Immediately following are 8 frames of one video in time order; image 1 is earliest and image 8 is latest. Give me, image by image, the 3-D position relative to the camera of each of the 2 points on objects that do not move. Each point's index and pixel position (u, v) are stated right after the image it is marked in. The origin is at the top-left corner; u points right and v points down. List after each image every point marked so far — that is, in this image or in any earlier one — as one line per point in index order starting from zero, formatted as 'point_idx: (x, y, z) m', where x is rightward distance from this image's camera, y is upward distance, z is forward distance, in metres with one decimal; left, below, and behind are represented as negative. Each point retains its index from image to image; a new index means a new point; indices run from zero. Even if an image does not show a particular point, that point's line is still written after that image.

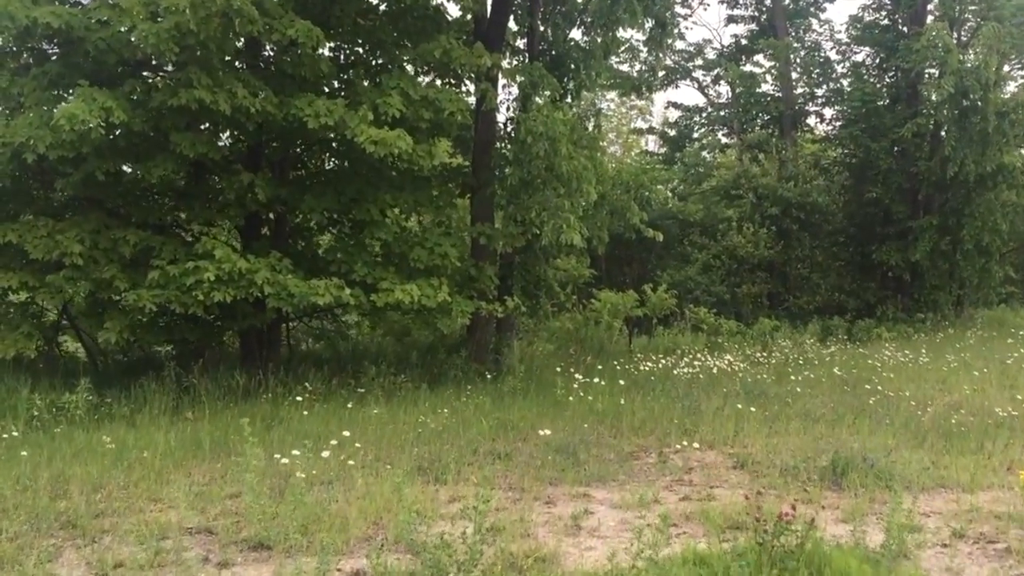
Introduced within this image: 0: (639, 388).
0: (+1.0, -0.8, +5.9) m
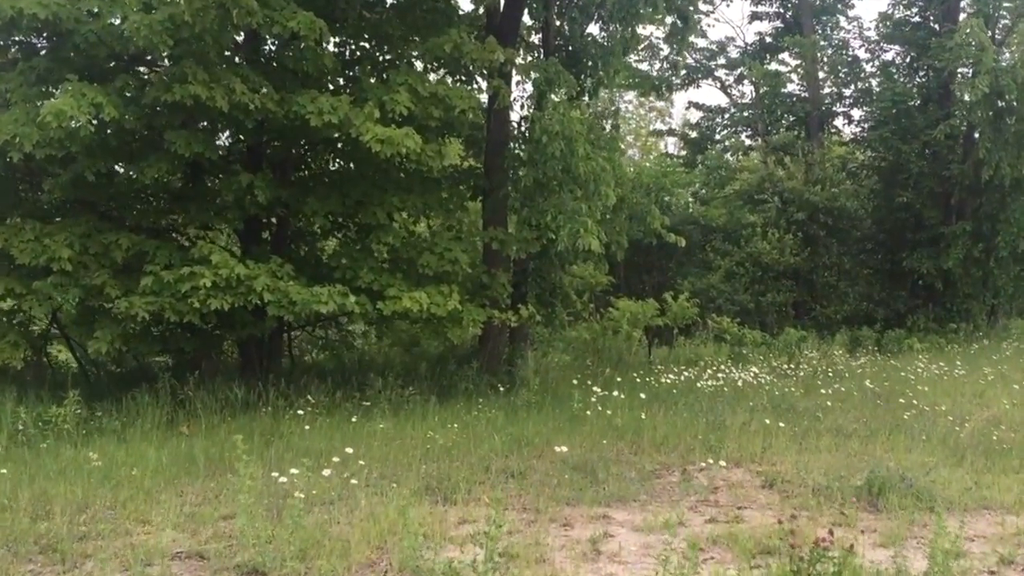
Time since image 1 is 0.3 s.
0: (+1.1, -0.8, +5.6) m
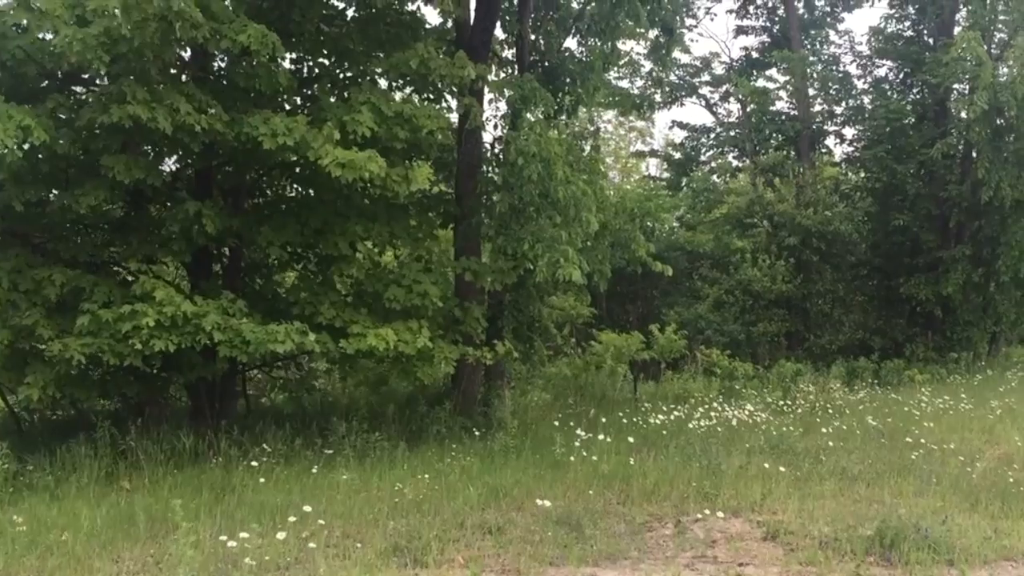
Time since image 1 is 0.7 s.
0: (+0.9, -1.0, +5.2) m
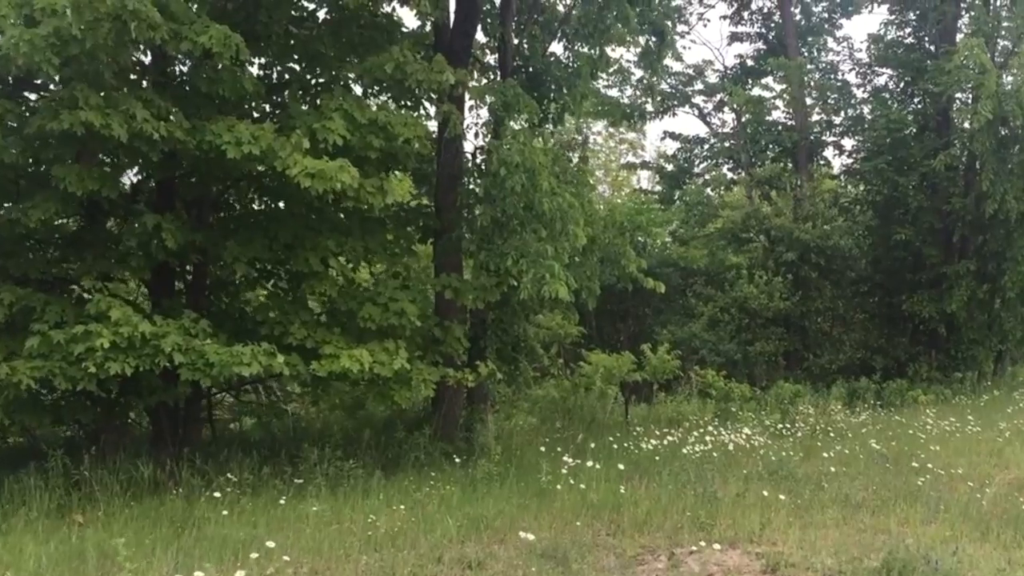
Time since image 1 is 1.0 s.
0: (+0.8, -1.1, +4.9) m
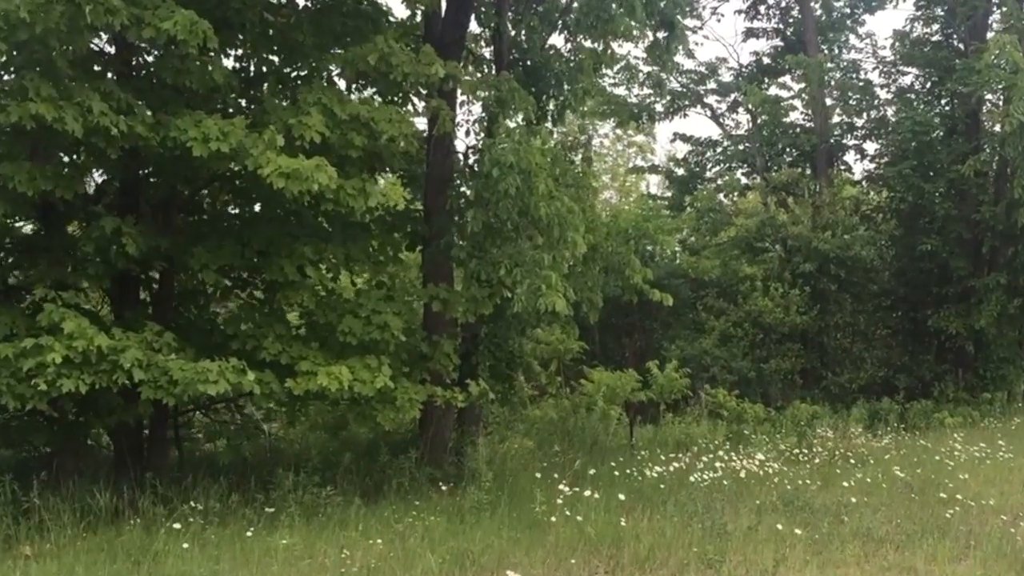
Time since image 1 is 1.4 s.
0: (+0.8, -1.2, +4.5) m
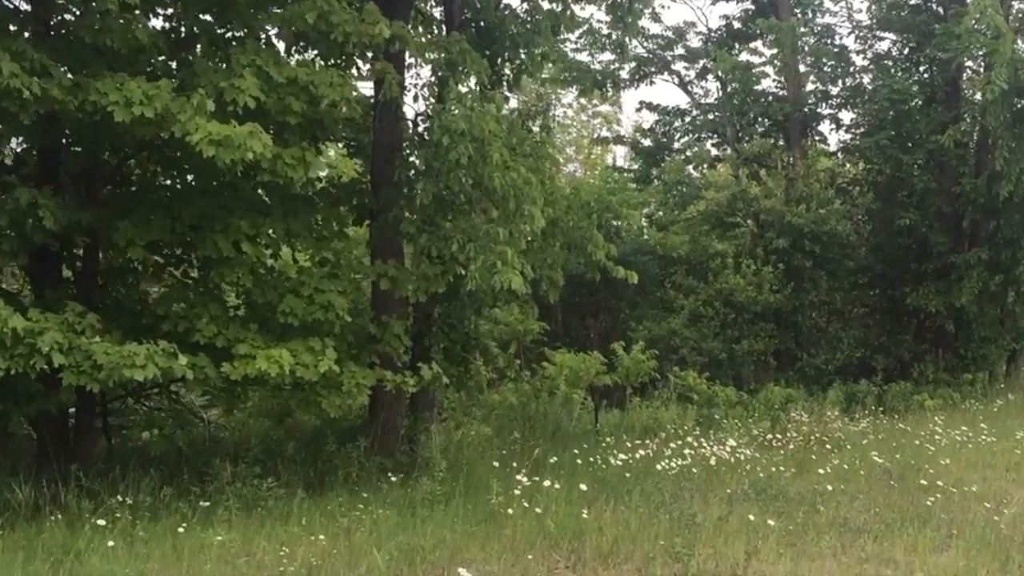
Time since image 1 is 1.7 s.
0: (+0.5, -1.1, +4.3) m
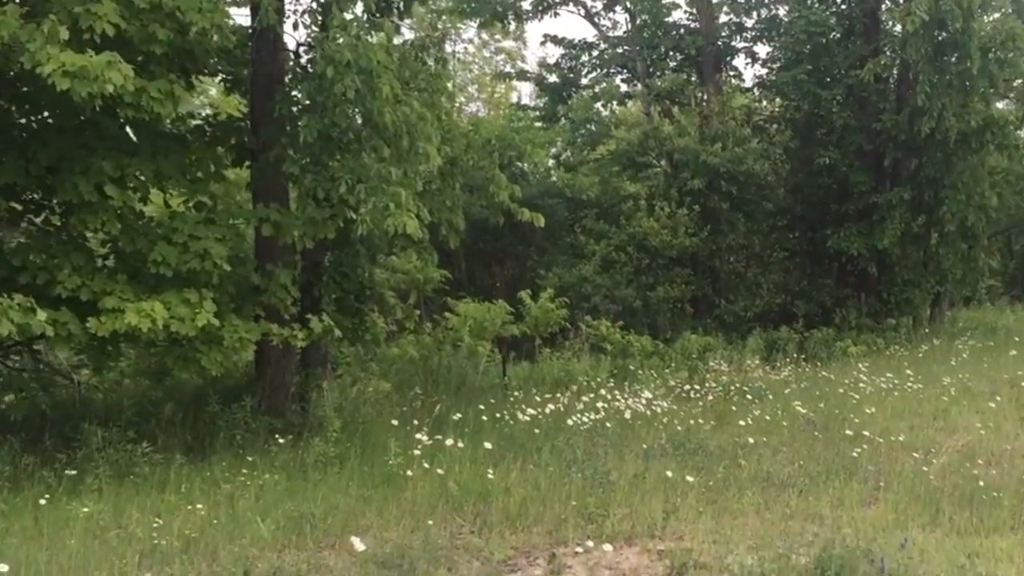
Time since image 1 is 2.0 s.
0: (+0.1, -0.8, +4.0) m
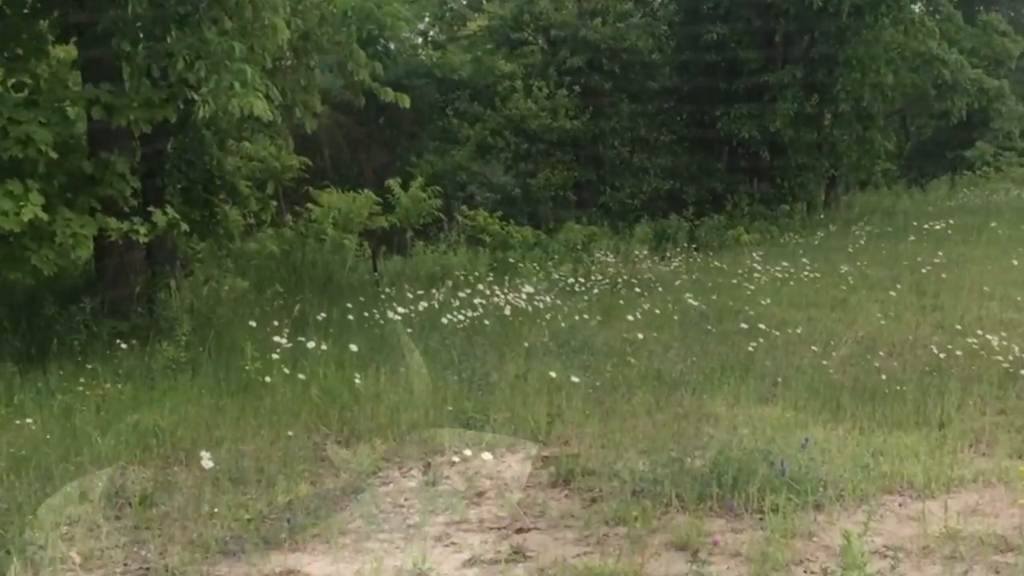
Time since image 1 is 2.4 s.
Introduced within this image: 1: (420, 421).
0: (-0.5, -0.3, +3.4) m
1: (-0.3, -0.5, +2.8) m
